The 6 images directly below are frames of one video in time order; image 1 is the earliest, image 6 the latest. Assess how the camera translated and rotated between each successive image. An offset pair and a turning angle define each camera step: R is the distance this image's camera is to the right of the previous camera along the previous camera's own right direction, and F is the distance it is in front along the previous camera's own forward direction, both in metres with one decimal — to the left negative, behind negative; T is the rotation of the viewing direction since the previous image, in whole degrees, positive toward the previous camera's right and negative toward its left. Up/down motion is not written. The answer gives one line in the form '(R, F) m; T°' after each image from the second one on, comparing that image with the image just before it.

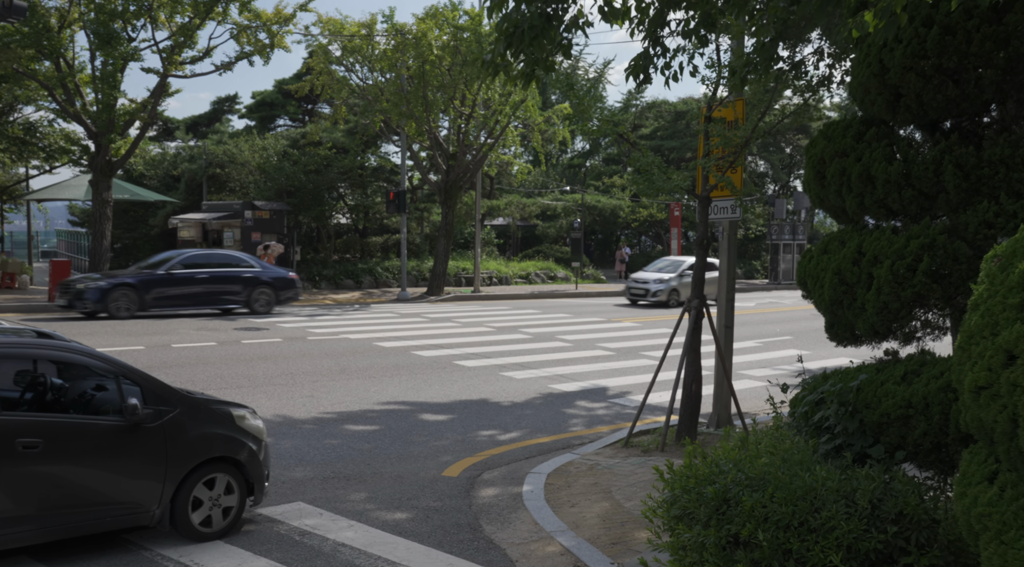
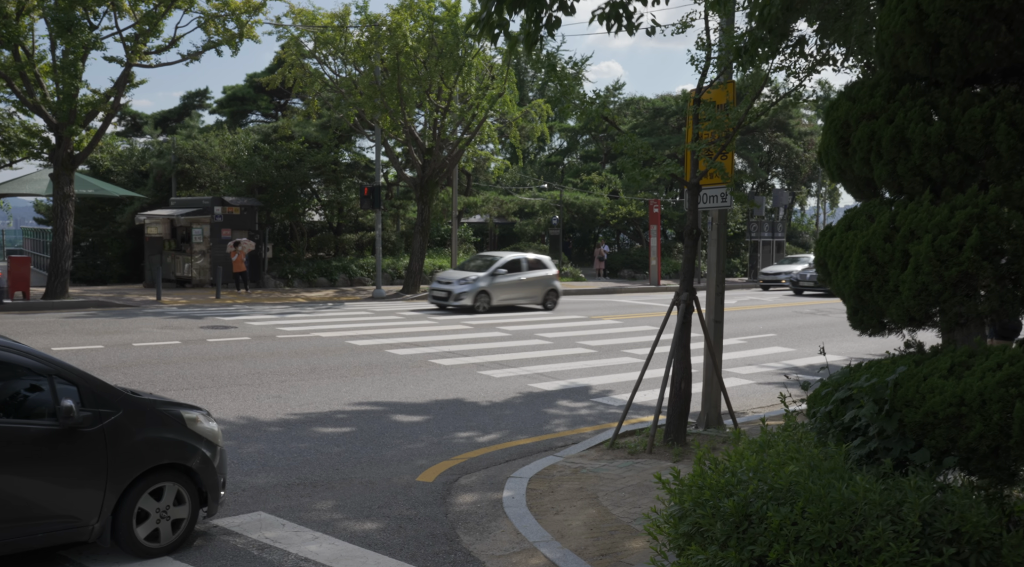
(0.0, +0.5) m; +1°
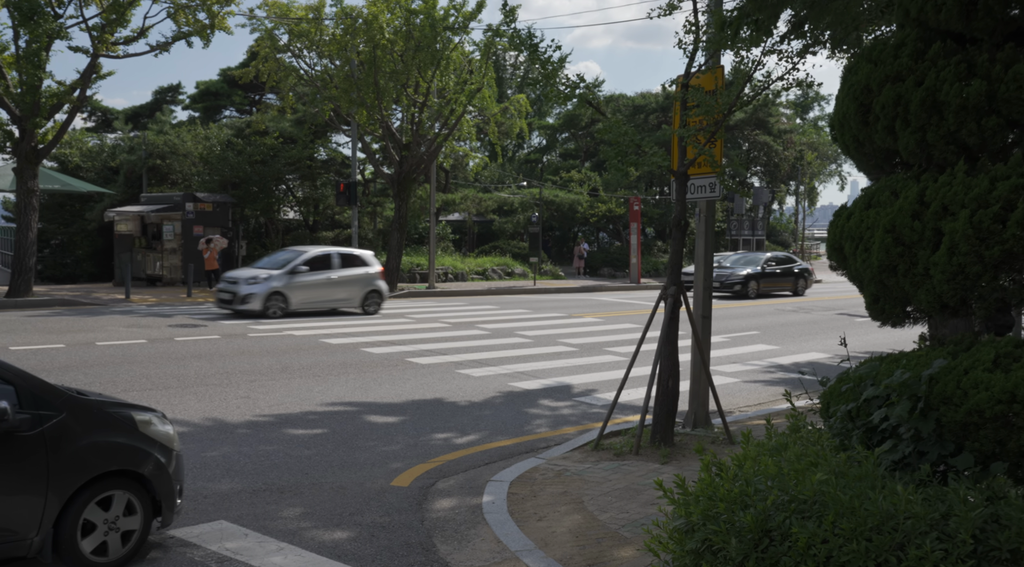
(0.0, +0.4) m; +1°
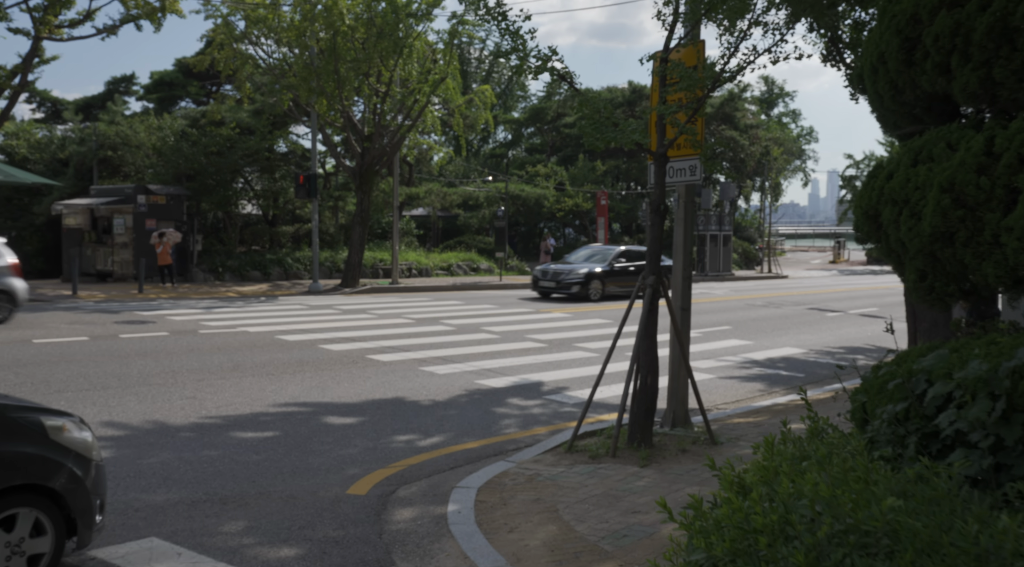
(0.0, +0.6) m; +2°
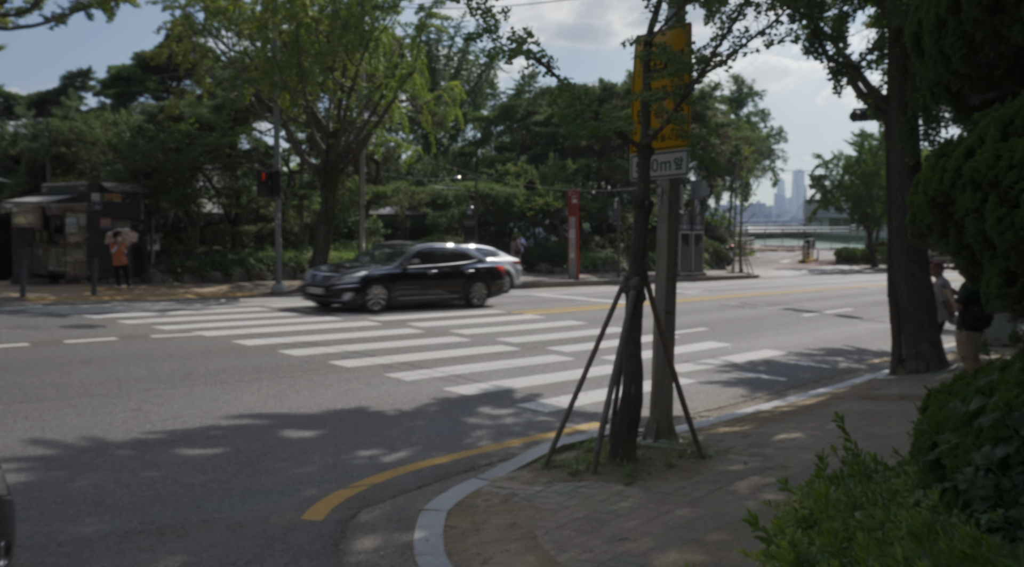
(0.0, +0.6) m; +2°
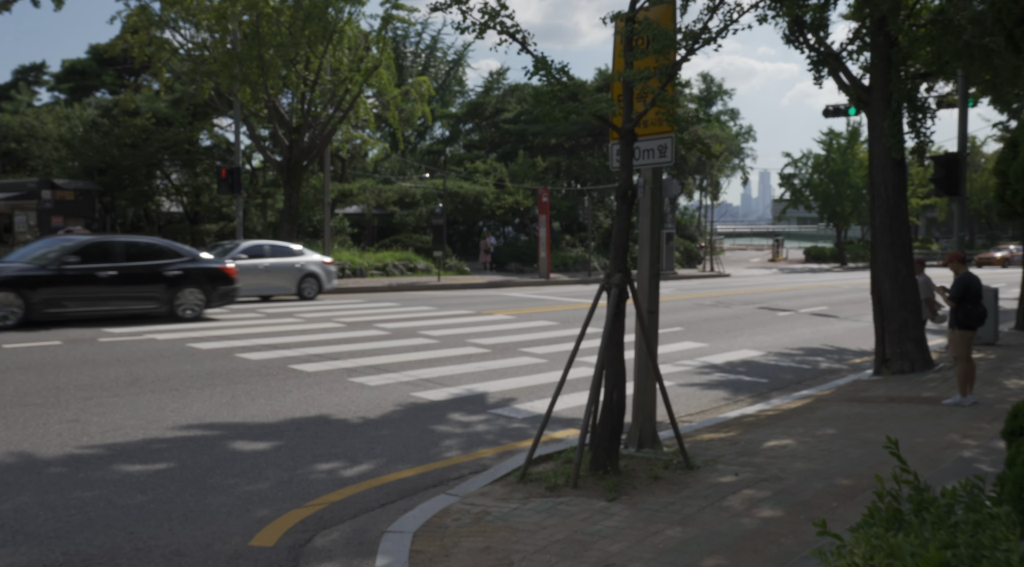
(0.0, +0.6) m; +2°
